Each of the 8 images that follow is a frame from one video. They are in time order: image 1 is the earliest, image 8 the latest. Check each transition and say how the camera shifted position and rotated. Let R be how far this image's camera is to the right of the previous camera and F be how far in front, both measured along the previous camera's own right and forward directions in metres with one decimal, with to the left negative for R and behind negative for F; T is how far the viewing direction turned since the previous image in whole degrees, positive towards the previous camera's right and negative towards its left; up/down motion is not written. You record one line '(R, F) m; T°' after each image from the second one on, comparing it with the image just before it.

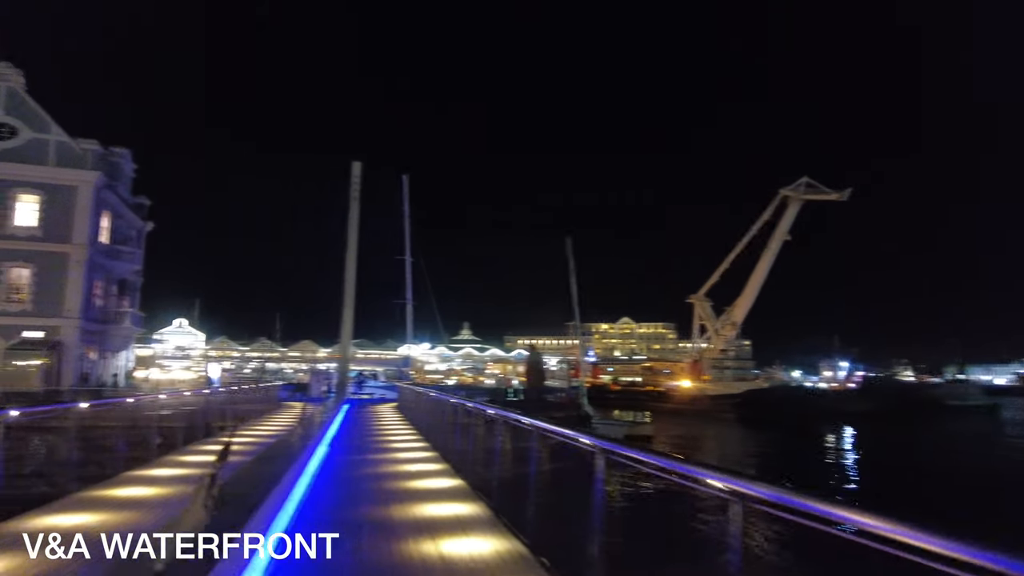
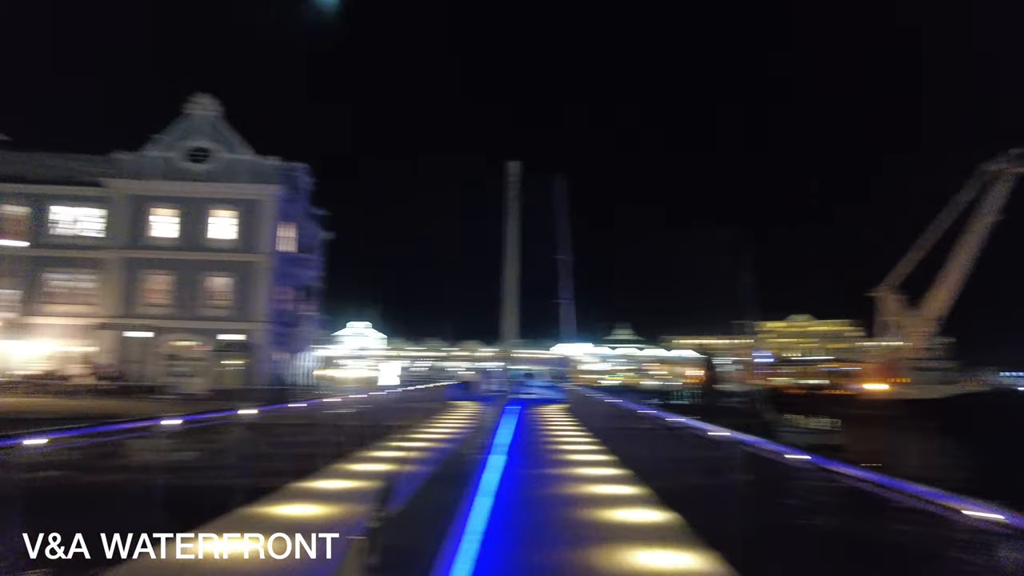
(-0.6, +1.5) m; -14°
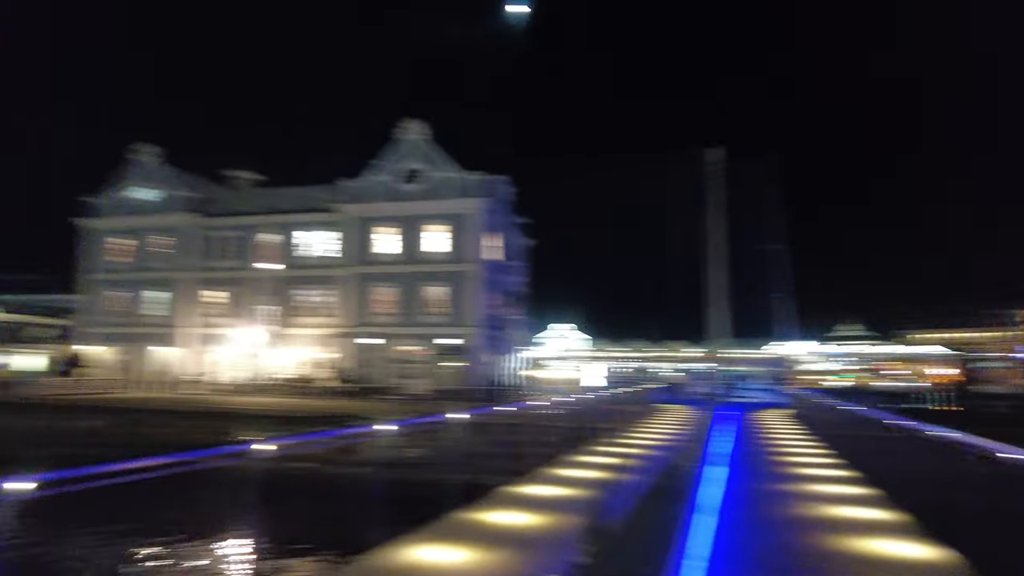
(-0.1, +0.4) m; -18°
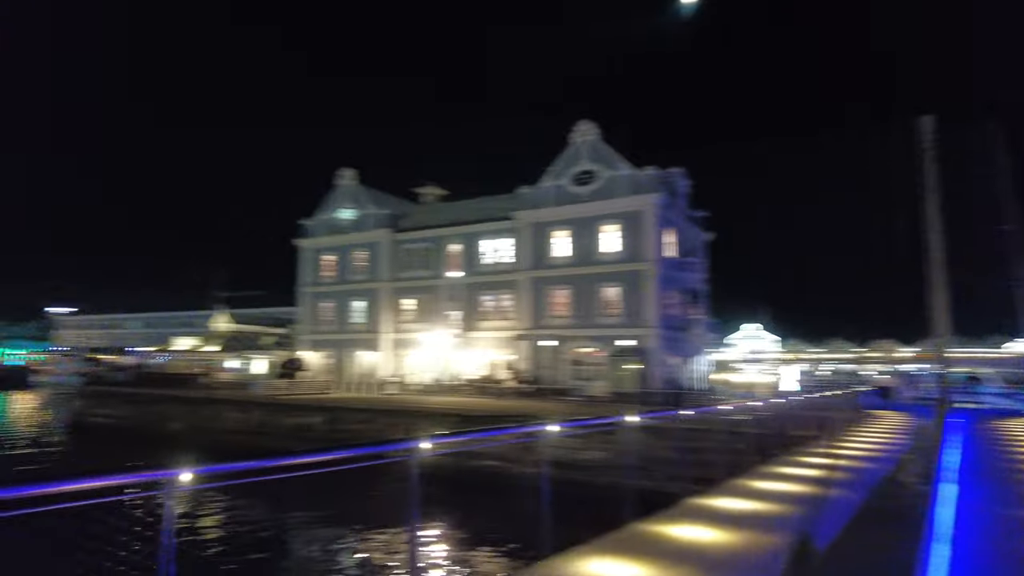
(0.0, +0.3) m; -16°
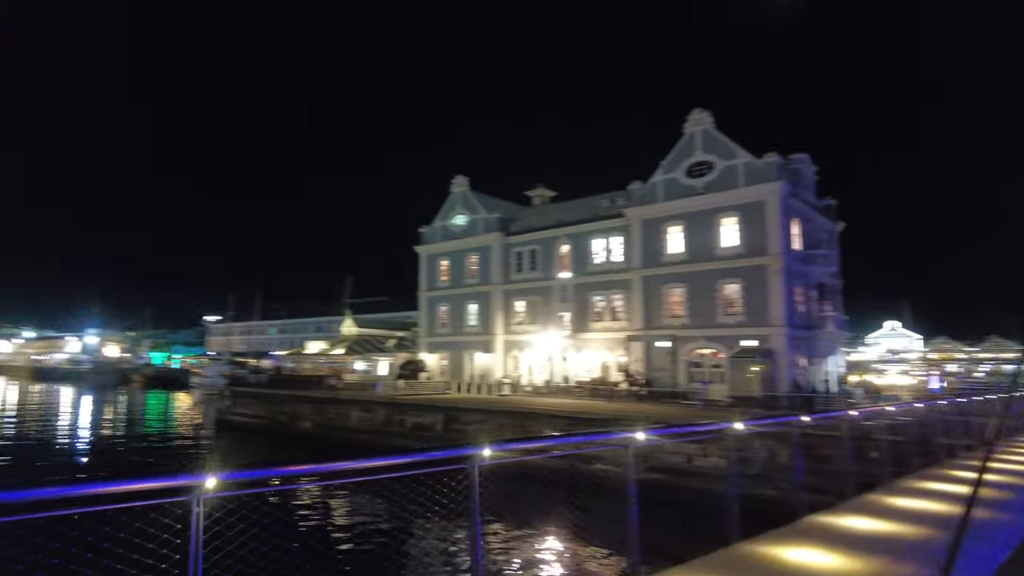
(+0.3, +0.3) m; -11°
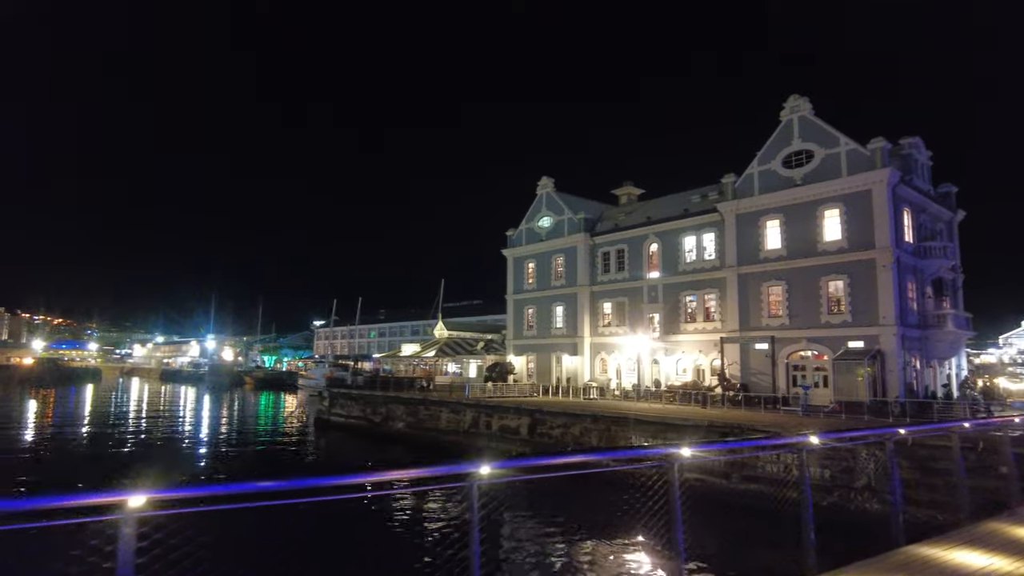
(+0.4, +0.3) m; -8°
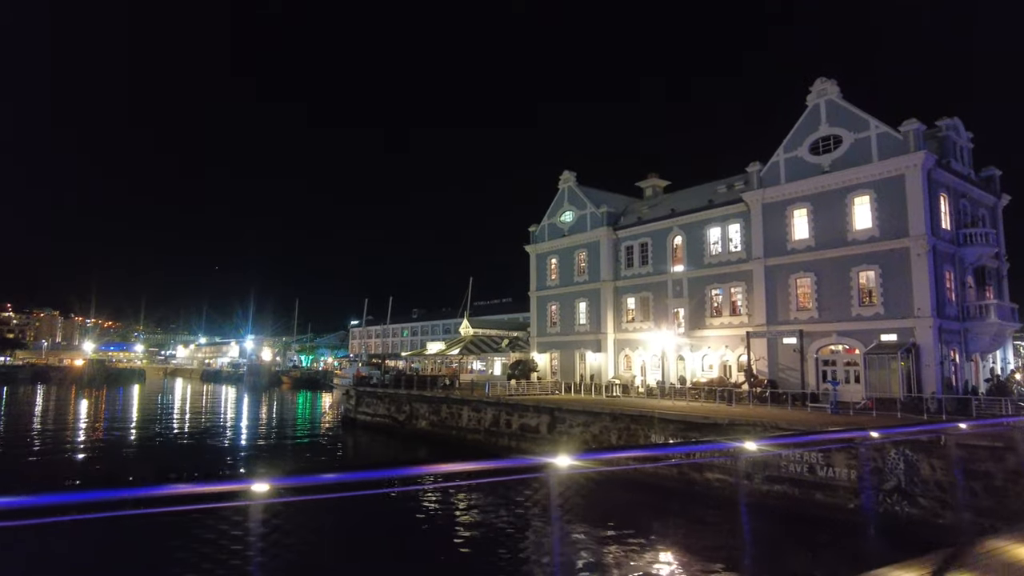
(+0.8, +0.5) m; -3°
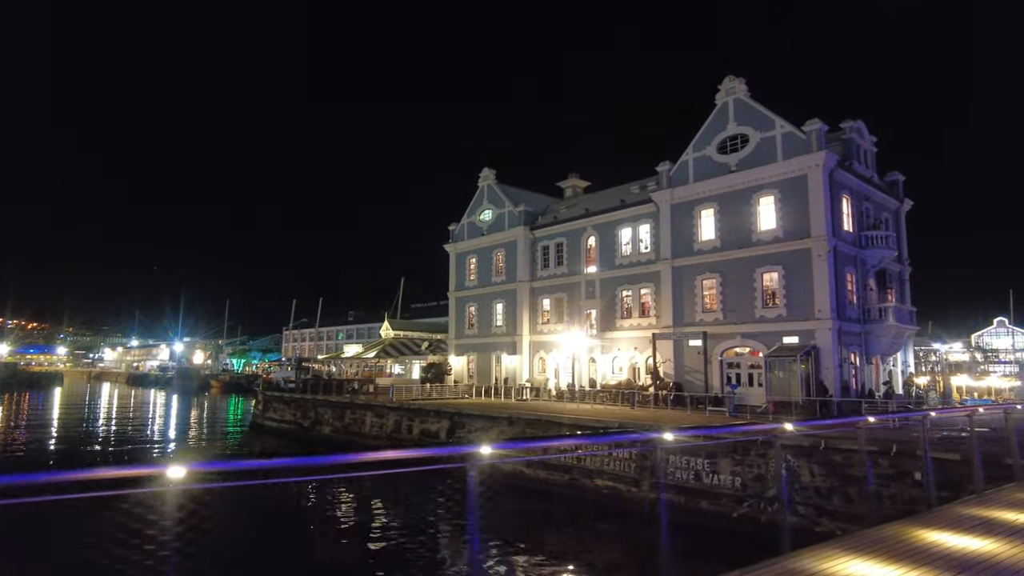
(+2.4, +1.3) m; +4°
